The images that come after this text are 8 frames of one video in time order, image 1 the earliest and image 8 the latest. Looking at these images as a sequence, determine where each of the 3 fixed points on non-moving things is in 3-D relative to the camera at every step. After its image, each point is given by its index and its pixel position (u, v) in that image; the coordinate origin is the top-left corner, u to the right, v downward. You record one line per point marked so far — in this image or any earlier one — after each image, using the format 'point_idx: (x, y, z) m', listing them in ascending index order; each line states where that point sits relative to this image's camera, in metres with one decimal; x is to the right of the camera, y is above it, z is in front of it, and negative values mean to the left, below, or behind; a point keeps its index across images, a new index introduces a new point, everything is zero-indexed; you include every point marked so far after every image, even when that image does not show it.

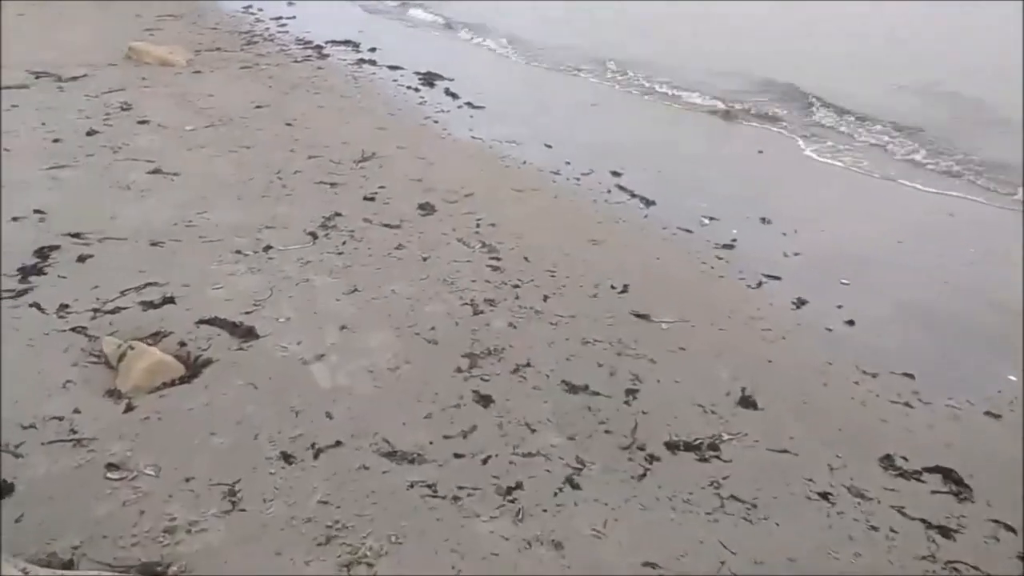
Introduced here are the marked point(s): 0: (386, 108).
0: (-1.3, +1.9, +8.8) m
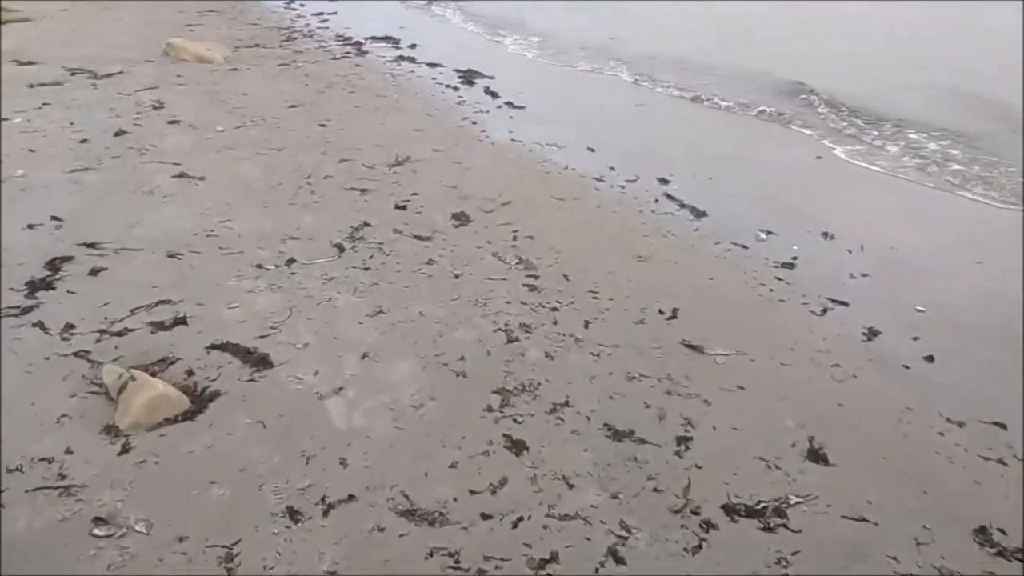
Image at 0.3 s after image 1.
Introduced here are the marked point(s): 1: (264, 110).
0: (-0.9, +1.9, +8.5) m
1: (-2.3, +1.7, +7.8) m
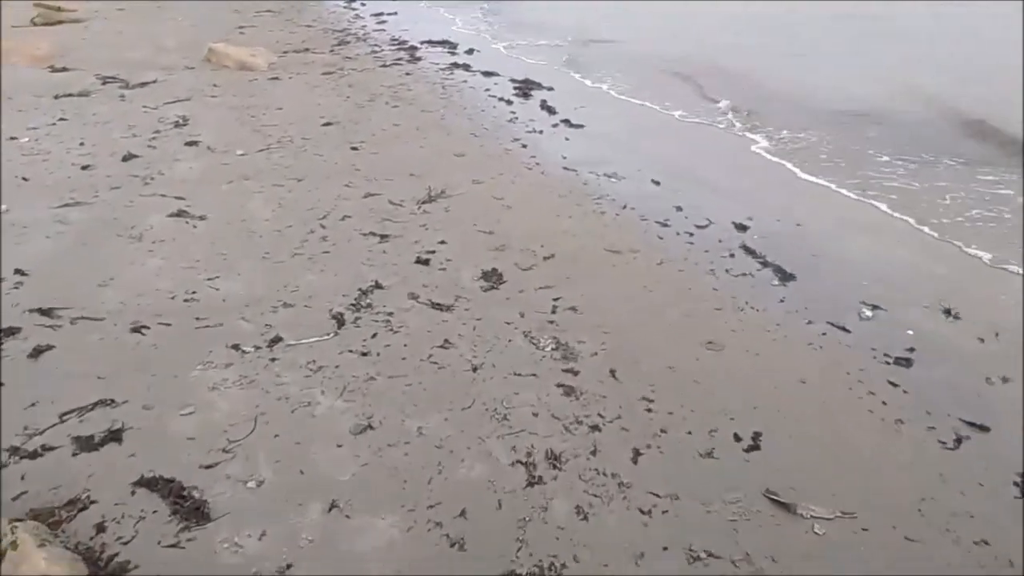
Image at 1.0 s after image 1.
0: (-0.4, +1.5, +7.7) m
1: (-1.9, +1.4, +7.1) m
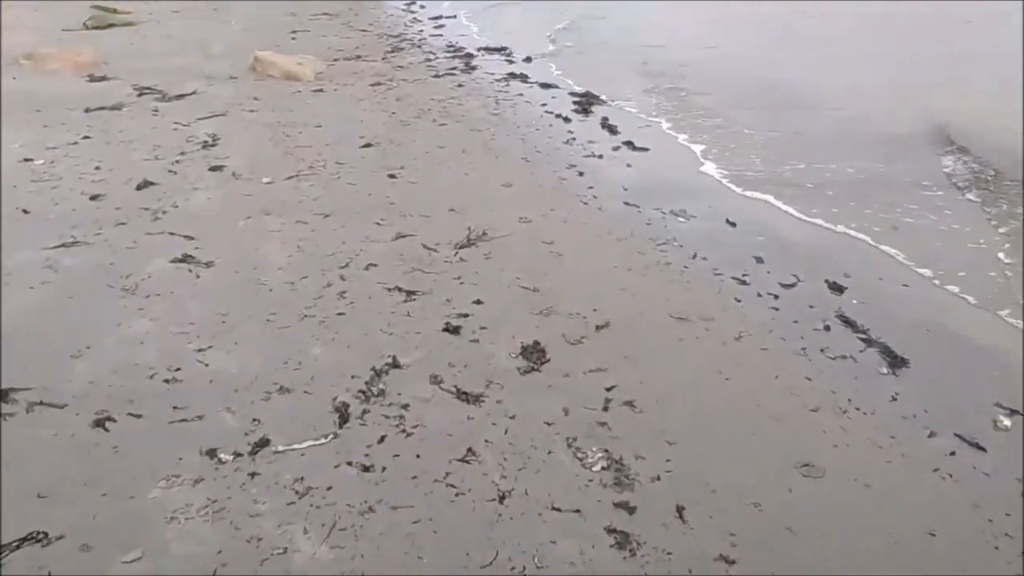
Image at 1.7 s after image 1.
0: (+0.1, +1.2, +7.0) m
1: (-1.4, +1.1, +6.5) m
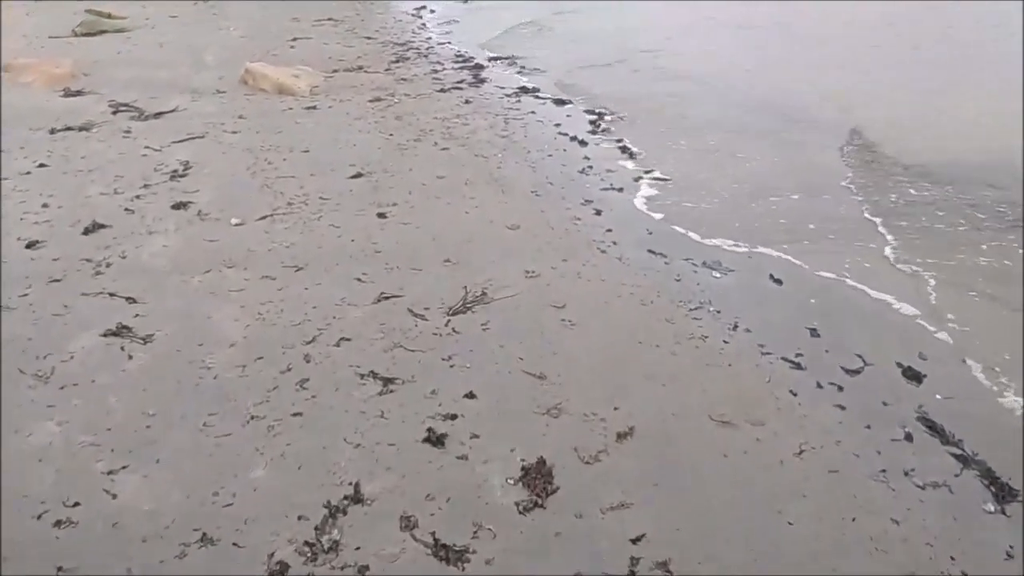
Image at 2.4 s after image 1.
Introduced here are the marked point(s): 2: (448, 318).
0: (+0.2, +0.8, +6.2) m
1: (-1.4, +0.7, +5.7) m
2: (-0.3, -0.1, +3.9) m
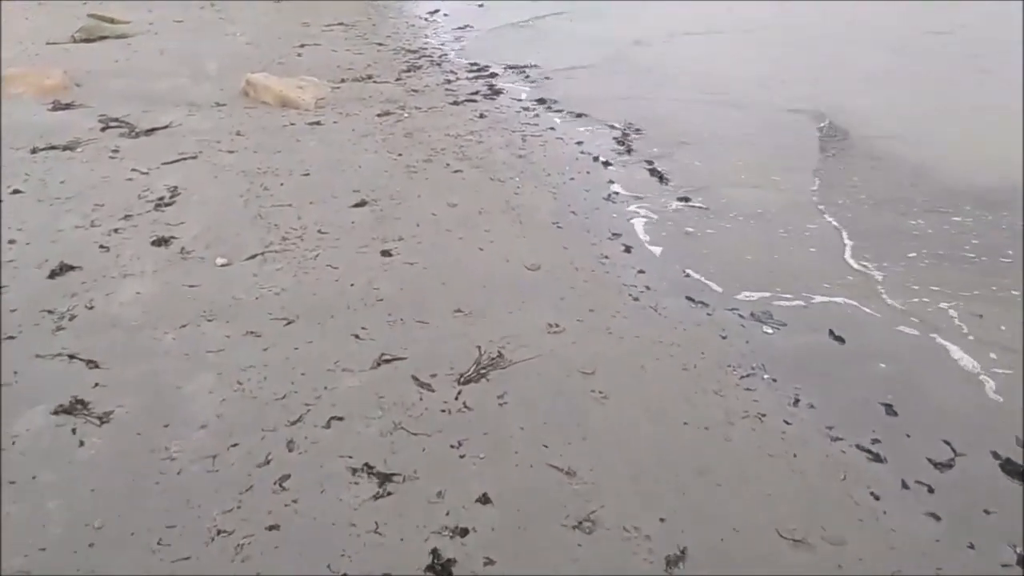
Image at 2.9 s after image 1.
0: (+0.3, +0.6, +5.6) m
1: (-1.2, +0.5, +5.2) m
2: (-0.2, -0.4, +3.3) m
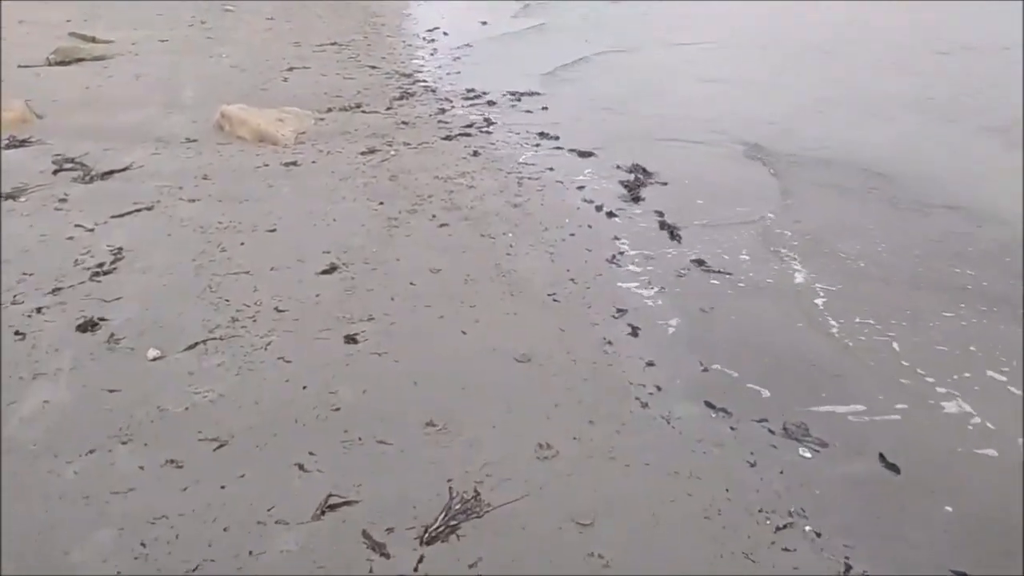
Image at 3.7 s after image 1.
0: (+0.3, +0.1, +4.9) m
1: (-1.3, 0.0, +4.5) m
2: (-0.3, -0.8, +2.6) m
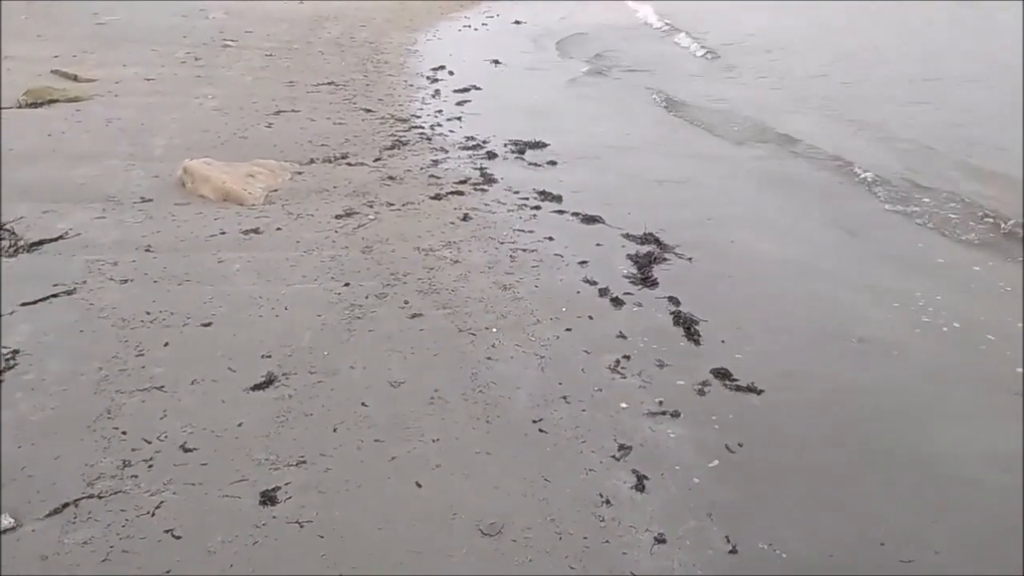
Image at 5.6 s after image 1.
0: (+0.2, -0.5, +4.0) m
1: (-1.4, -0.5, +3.6) m
2: (-0.5, -1.3, +1.7) m
